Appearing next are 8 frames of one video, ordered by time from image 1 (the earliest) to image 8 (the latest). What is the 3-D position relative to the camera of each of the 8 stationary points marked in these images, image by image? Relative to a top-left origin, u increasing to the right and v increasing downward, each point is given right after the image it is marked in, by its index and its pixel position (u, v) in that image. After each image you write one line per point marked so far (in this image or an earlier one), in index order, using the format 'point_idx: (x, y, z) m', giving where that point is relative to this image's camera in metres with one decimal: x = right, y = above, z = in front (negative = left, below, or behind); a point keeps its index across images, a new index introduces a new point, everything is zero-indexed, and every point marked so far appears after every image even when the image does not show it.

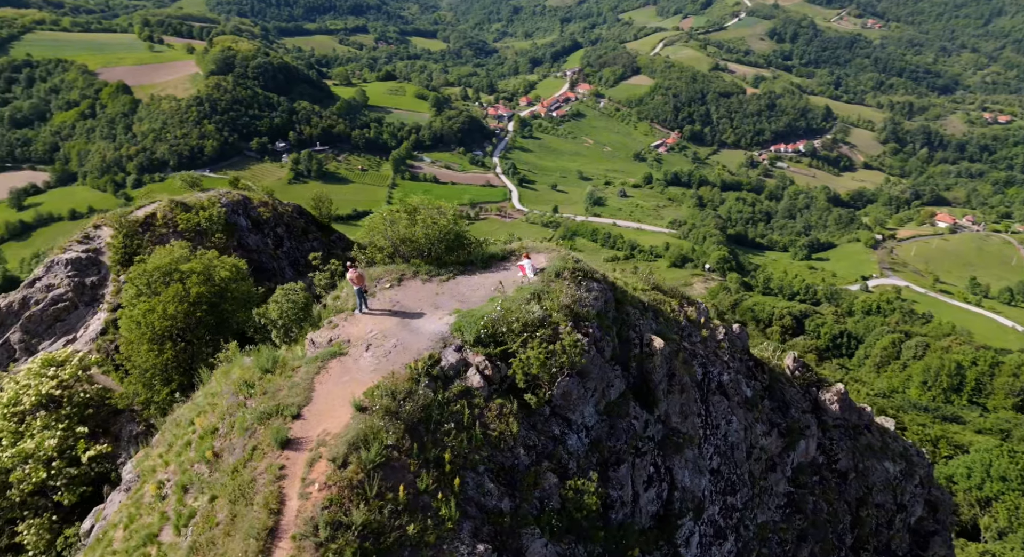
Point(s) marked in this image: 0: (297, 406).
0: (-5.2, -3.1, +16.7) m
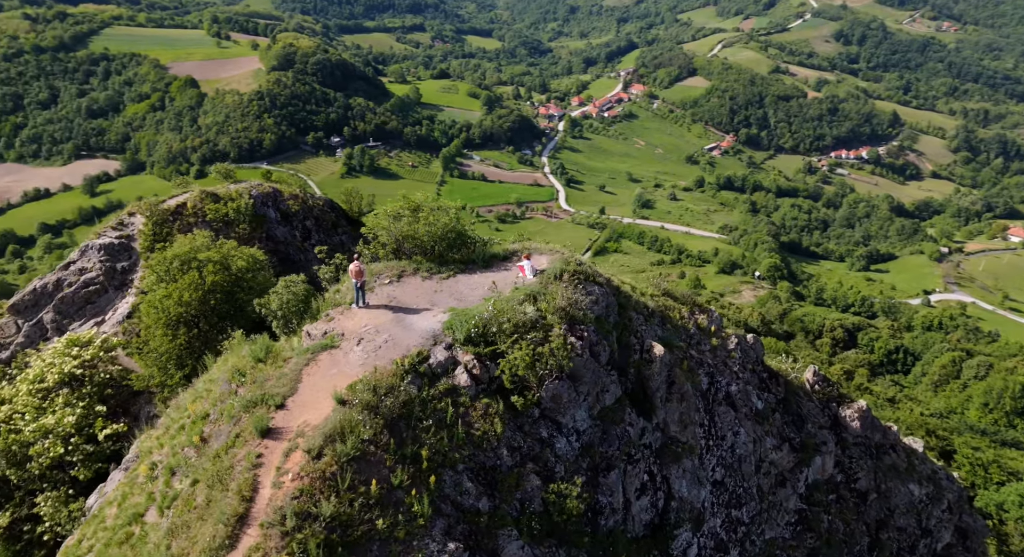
0: (-5.7, -2.9, +17.1) m
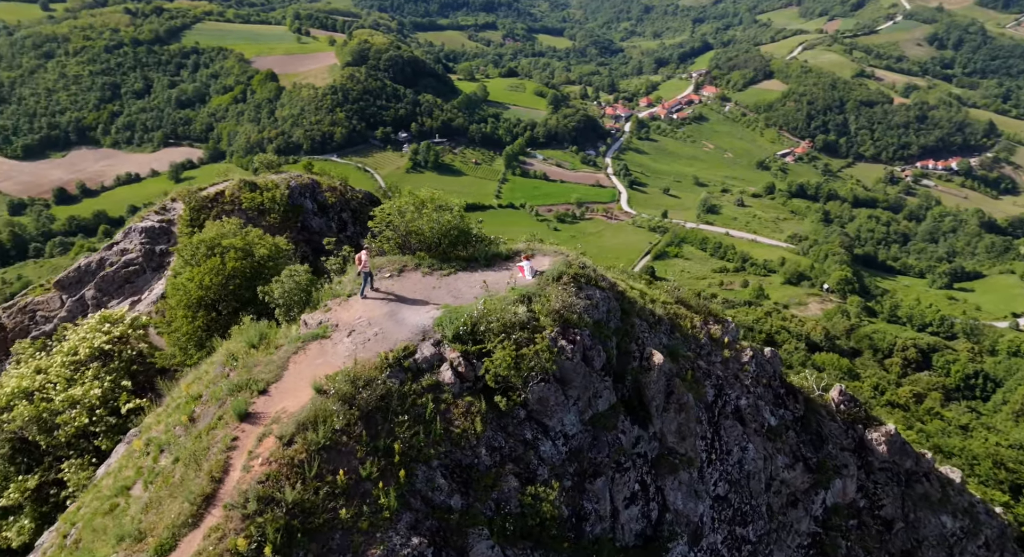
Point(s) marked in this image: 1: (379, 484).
0: (-6.4, -2.7, +17.8) m
1: (-3.2, -4.9, +16.5) m
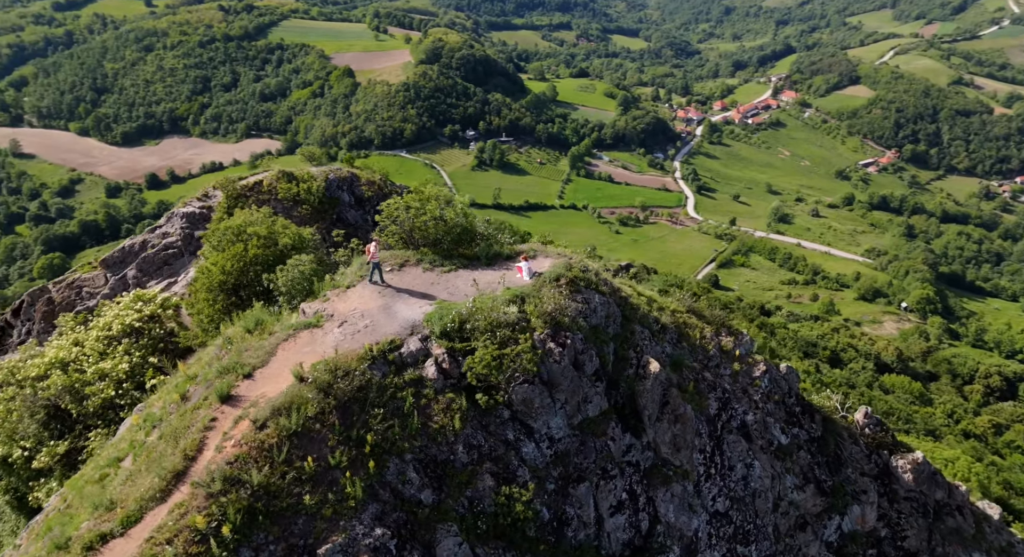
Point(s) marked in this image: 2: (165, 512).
0: (-7.0, -2.3, +18.5) m
1: (-4.0, -4.8, +16.8) m
2: (-7.6, -5.2, +15.0) m
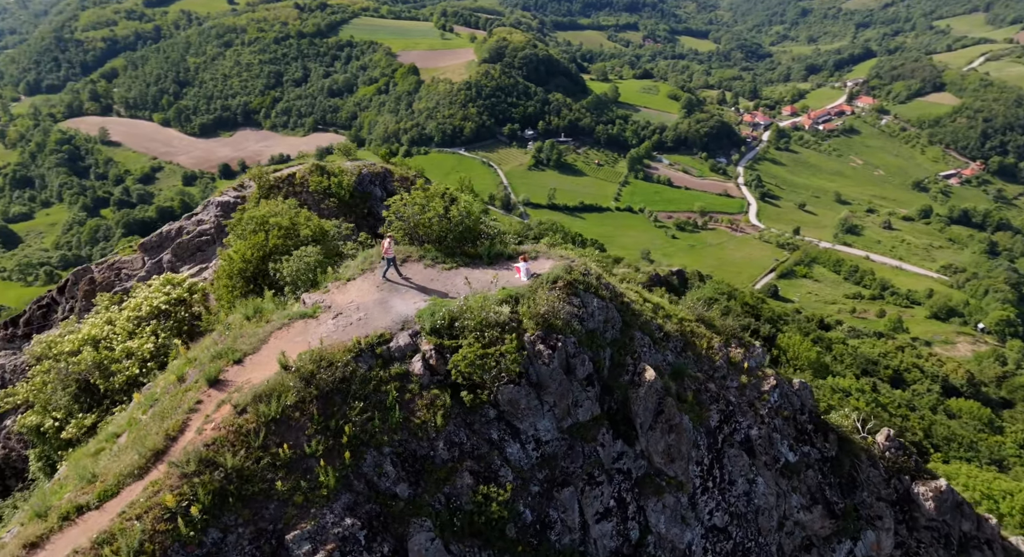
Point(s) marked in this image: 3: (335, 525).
0: (-7.4, -2.0, +19.1) m
1: (-4.8, -4.6, +17.2) m
2: (-8.5, -4.8, +15.7) m
3: (-4.3, -6.0, +16.8) m
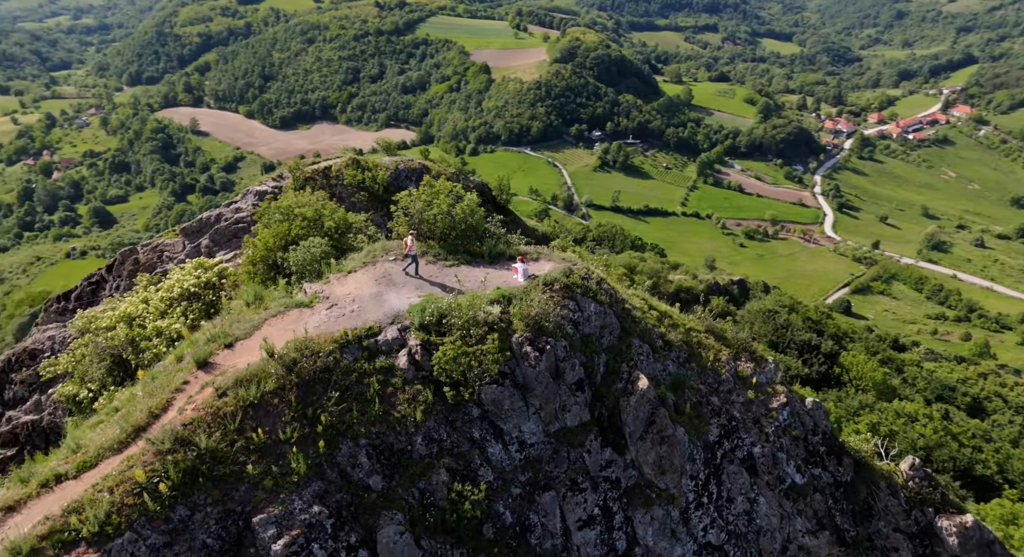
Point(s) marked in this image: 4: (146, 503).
0: (-7.9, -1.6, +19.7) m
1: (-5.6, -4.3, +17.6) m
2: (-9.4, -4.4, +16.5) m
3: (-5.2, -5.8, +17.1) m
4: (-8.4, -5.1, +15.7) m
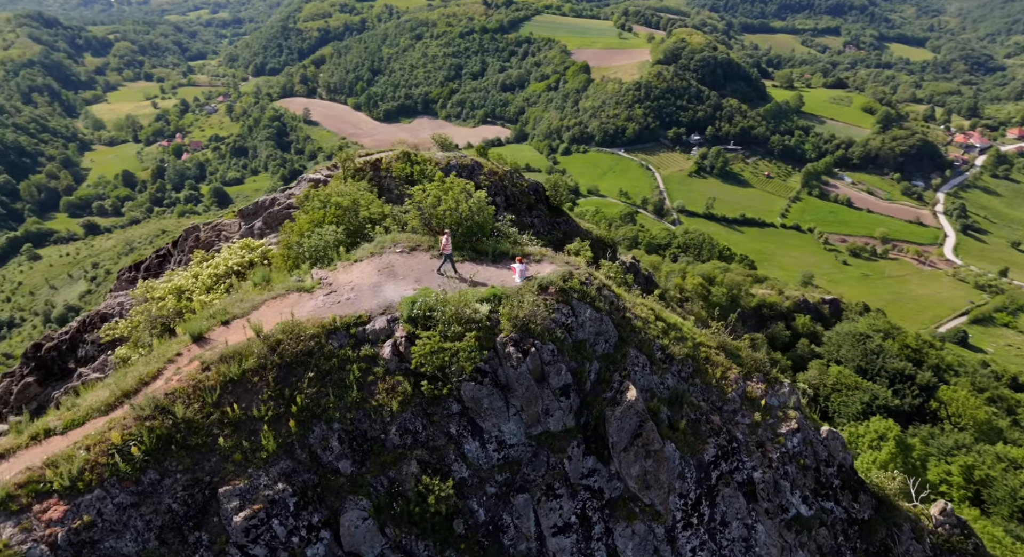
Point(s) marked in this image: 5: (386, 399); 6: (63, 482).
0: (-8.3, -1.1, +20.7) m
1: (-6.5, -3.9, +18.2) m
2: (-10.5, -3.7, +17.7) m
3: (-6.3, -5.3, +17.7) m
4: (-9.6, -4.5, +16.8) m
5: (-3.6, -3.4, +19.4) m
6: (-10.6, -4.8, +16.3) m
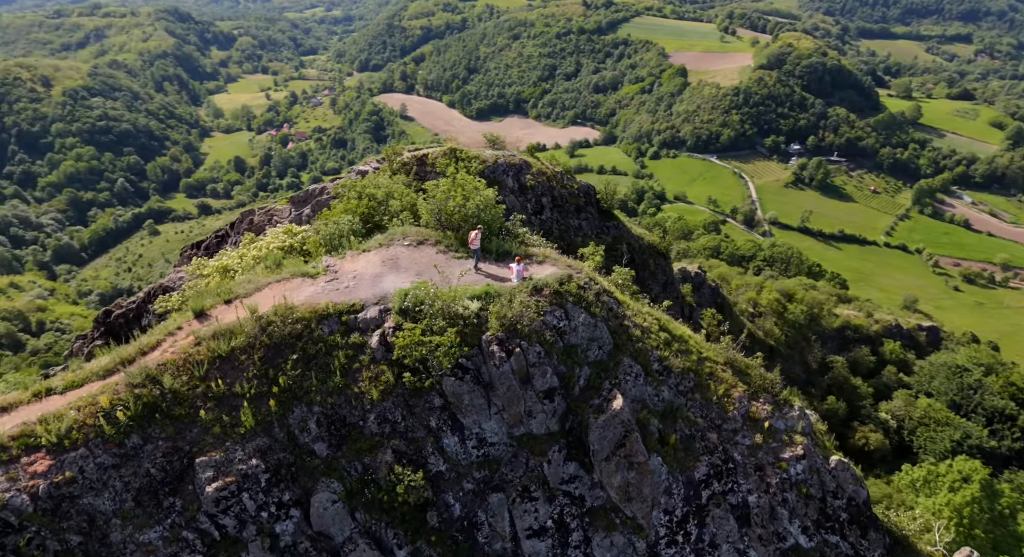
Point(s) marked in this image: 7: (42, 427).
0: (-8.5, -0.5, +21.5) m
1: (-7.2, -3.4, +18.8) m
2: (-11.3, -2.9, +18.9) m
3: (-7.2, -4.9, +18.3) m
4: (-10.6, -3.8, +17.9) m
5: (-4.2, -3.1, +19.6) m
6: (-11.7, -4.0, +17.5) m
7: (-11.9, -3.8, +17.6) m
